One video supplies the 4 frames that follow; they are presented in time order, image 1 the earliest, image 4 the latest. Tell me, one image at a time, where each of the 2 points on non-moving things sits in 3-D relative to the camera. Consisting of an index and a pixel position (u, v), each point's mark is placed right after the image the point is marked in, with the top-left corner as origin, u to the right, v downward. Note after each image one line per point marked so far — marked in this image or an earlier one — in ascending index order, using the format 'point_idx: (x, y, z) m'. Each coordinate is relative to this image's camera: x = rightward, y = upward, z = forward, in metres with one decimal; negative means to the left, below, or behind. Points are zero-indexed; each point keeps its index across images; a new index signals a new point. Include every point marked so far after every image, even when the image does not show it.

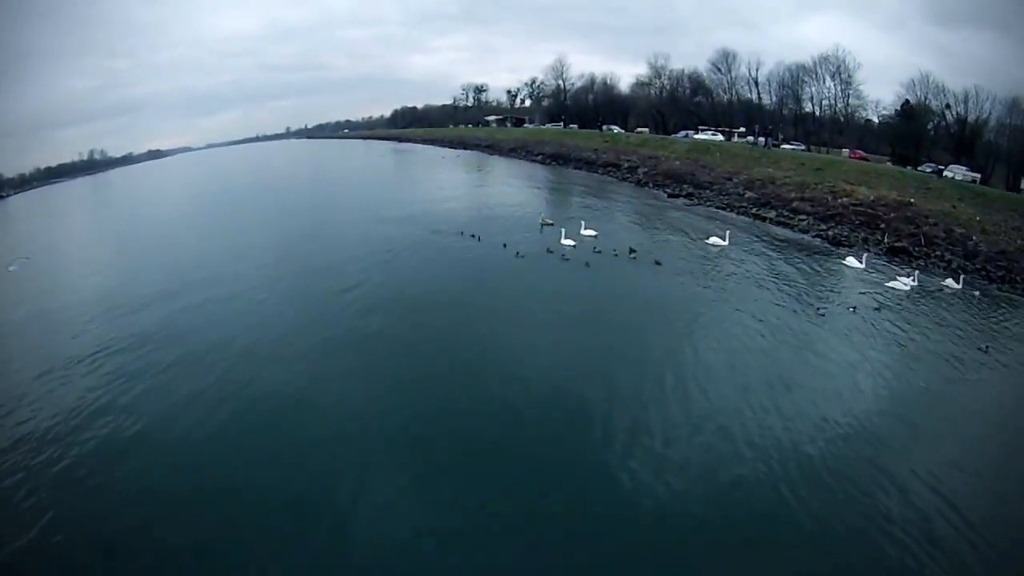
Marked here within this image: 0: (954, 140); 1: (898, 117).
0: (+11.3, +3.7, +15.3) m
1: (+12.1, +5.3, +18.6) m
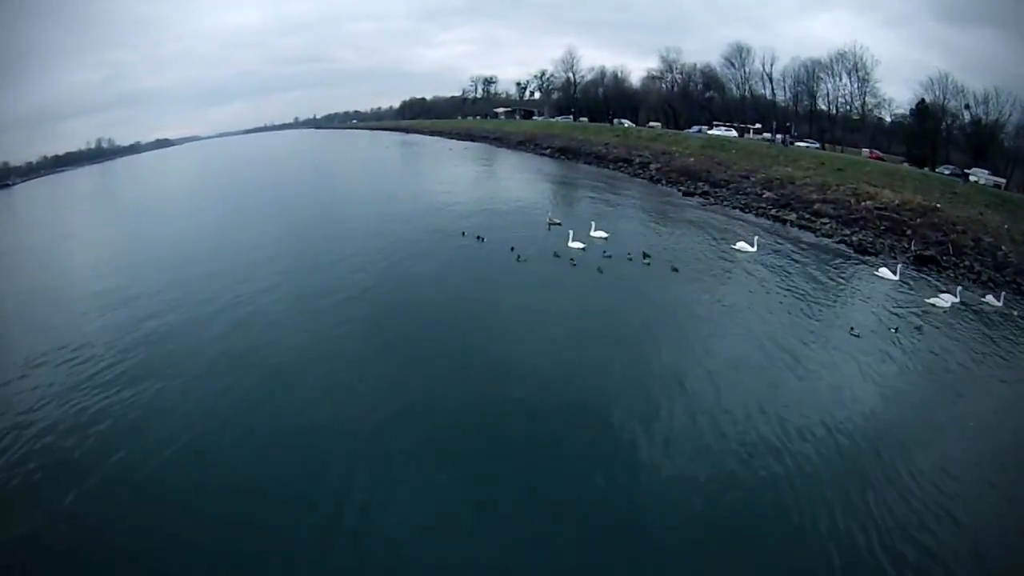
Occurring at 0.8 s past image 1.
0: (+11.5, +3.6, +14.9) m
1: (+12.4, +5.2, +18.1) m
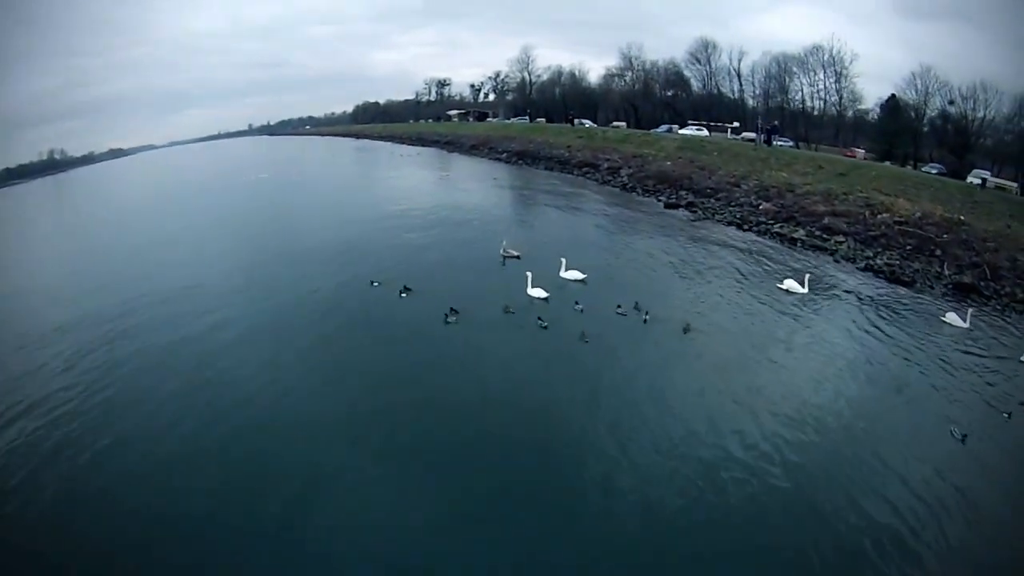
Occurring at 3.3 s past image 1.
0: (+10.4, +3.7, +14.4) m
1: (+11.0, +5.3, +17.7) m
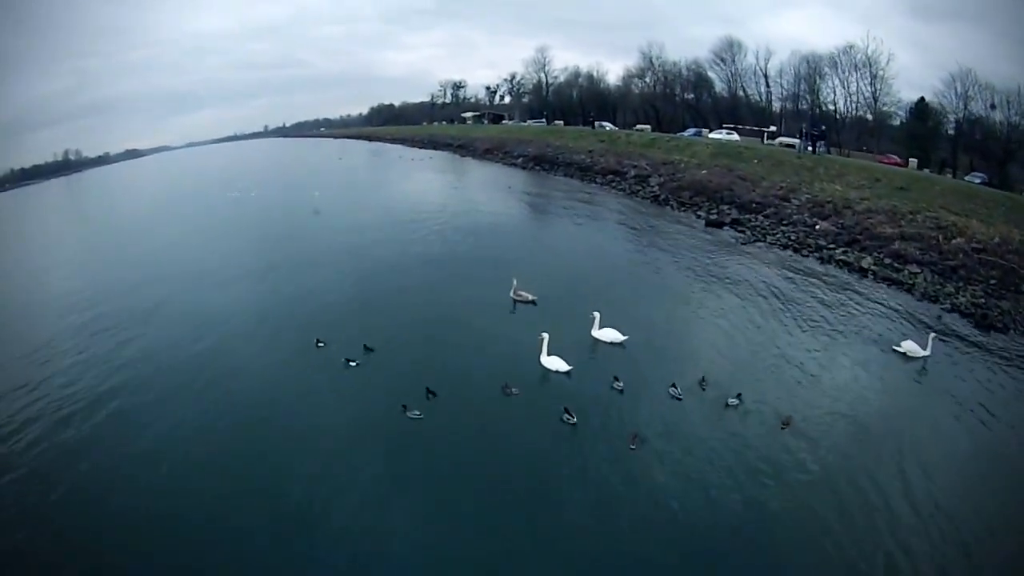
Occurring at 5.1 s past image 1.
0: (+10.8, +3.4, +13.6) m
1: (+11.5, +5.0, +16.9) m
